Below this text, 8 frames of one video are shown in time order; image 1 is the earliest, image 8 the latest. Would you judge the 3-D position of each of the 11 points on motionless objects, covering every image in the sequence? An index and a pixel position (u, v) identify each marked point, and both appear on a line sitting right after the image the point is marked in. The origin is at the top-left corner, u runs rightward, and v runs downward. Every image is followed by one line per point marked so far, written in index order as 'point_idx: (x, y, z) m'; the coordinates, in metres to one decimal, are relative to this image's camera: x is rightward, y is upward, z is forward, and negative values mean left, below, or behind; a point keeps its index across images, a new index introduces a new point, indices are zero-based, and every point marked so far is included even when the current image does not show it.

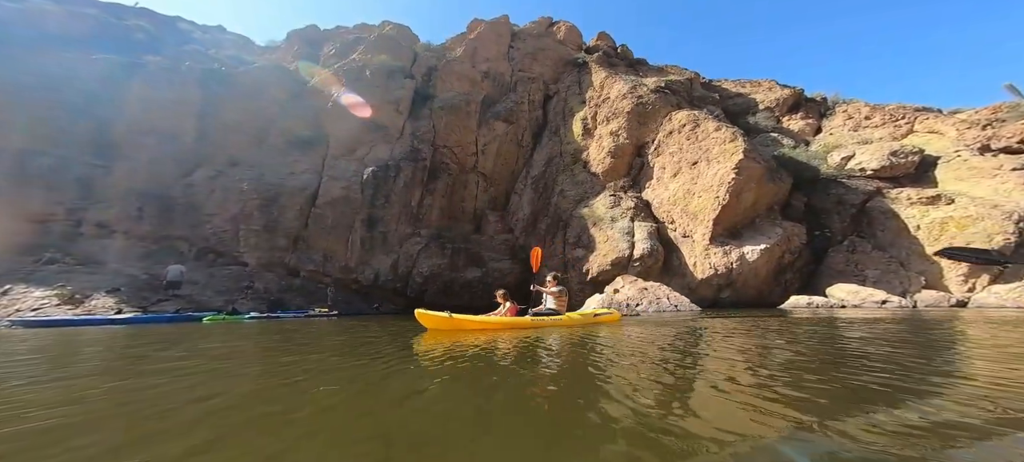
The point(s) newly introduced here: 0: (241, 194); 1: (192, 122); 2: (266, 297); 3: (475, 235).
0: (-13.7, +2.1, +19.0) m
1: (-18.1, +6.5, +20.3) m
2: (-11.1, -3.2, +16.8) m
3: (-2.0, -0.3, +22.6) m
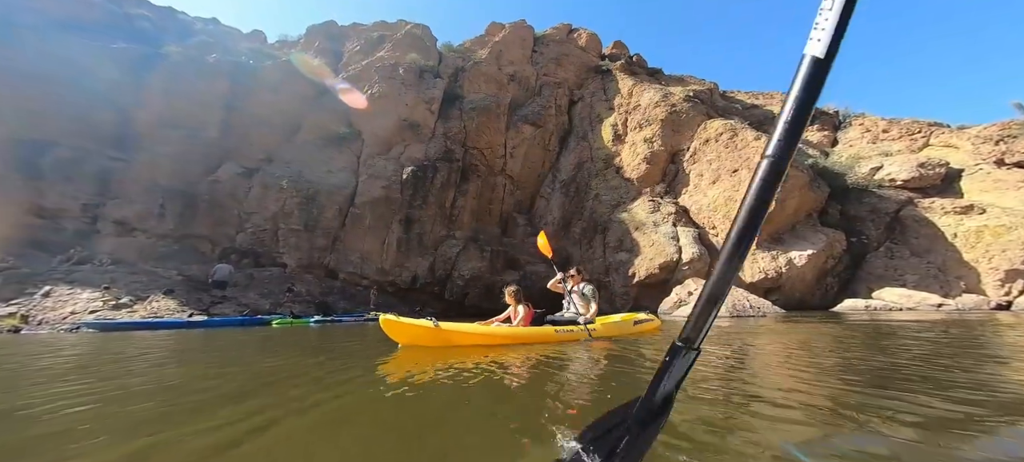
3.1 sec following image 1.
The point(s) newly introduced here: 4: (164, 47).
0: (-11.9, +2.1, +18.1) m
1: (-16.3, +6.5, +19.3) m
2: (-9.2, -3.2, +16.0) m
3: (-0.5, -0.5, +22.3) m
4: (-20.0, +10.6, +19.7) m
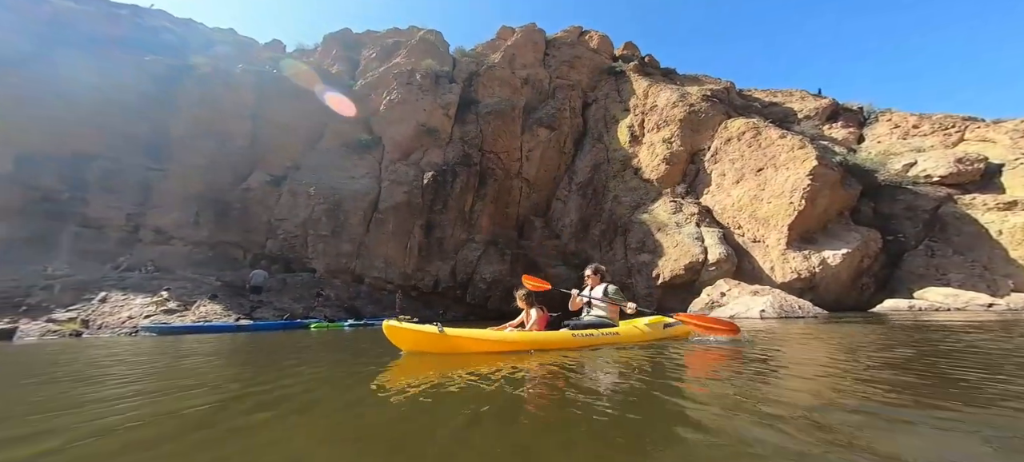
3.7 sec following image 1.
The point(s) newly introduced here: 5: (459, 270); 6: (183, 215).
0: (-10.8, +1.8, +18.6) m
1: (-15.3, +6.1, +19.9) m
2: (-8.1, -3.5, +16.3) m
3: (+0.7, -0.7, +22.5) m
4: (-19.0, +10.1, +20.4) m
5: (-3.2, -2.3, +20.2) m
6: (-16.0, +0.8, +17.0) m
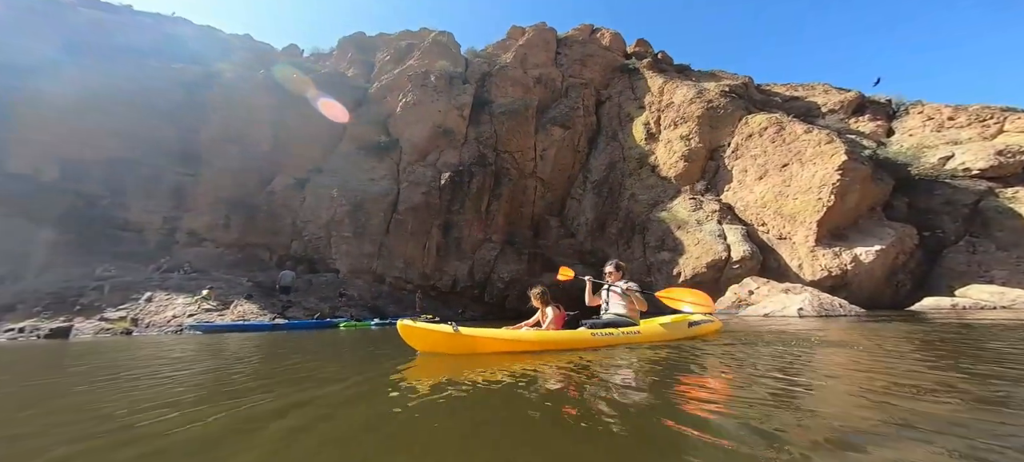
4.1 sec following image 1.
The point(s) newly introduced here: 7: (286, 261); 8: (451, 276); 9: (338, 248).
0: (-9.9, +1.7, +19.0) m
1: (-14.3, +6.0, +20.4) m
2: (-7.2, -3.5, +16.7) m
3: (+1.8, -0.6, +22.5) m
4: (-18.1, +10.0, +21.0) m
5: (-2.1, -2.3, +20.4) m
6: (-15.1, +0.6, +17.5) m
7: (-11.6, -1.6, +17.8) m
8: (-3.5, -2.6, +19.8) m
9: (-9.2, -0.9, +18.3) m
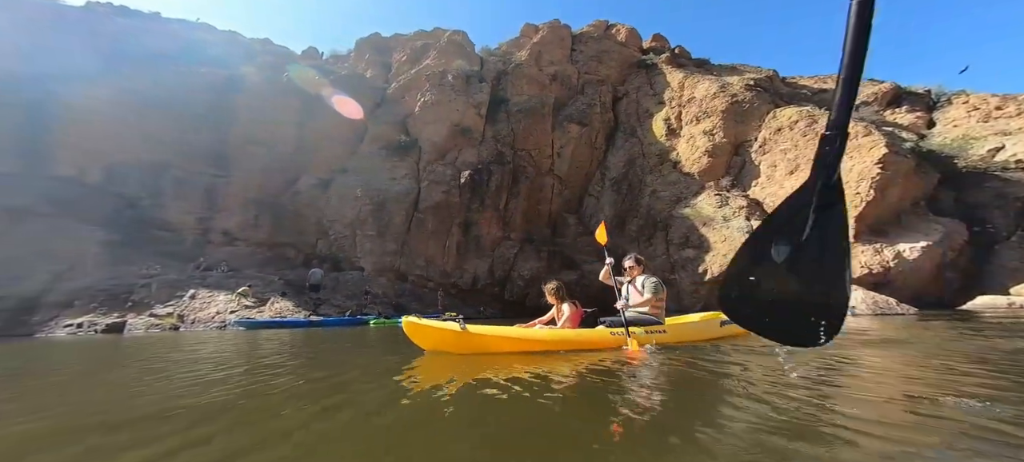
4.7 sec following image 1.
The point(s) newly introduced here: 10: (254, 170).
0: (-8.7, +1.8, +19.3) m
1: (-13.1, +6.0, +20.9) m
2: (-6.1, -3.4, +16.9) m
3: (+3.1, -0.5, +22.5) m
4: (-16.9, +10.0, +21.6) m
5: (-0.9, -2.2, +20.5) m
6: (-14.0, +0.7, +18.0) m
7: (-10.5, -1.5, +18.2) m
8: (-2.3, -2.5, +20.0) m
9: (-8.0, -0.8, +18.6) m
10: (-14.6, +3.5, +19.6) m
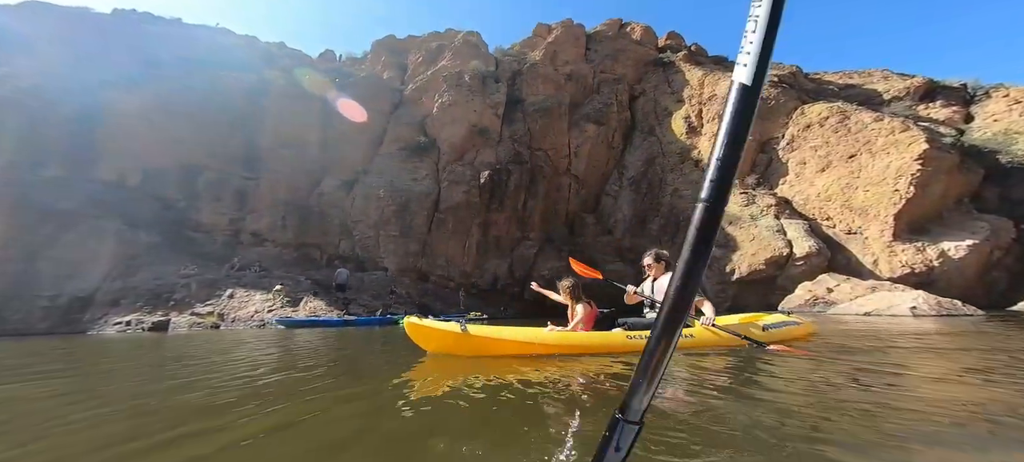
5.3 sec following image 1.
0: (-7.6, +1.7, +19.5) m
1: (-12.0, +6.0, +21.2) m
2: (-5.0, -3.5, +17.0) m
3: (+4.3, -0.5, +22.3) m
4: (-15.7, +10.0, +22.0) m
5: (+0.2, -2.2, +20.4) m
6: (-12.9, +0.6, +18.3) m
7: (-9.4, -1.5, +18.4) m
8: (-1.2, -2.5, +20.0) m
9: (-6.9, -0.8, +18.7) m
10: (-13.5, +3.4, +19.9) m
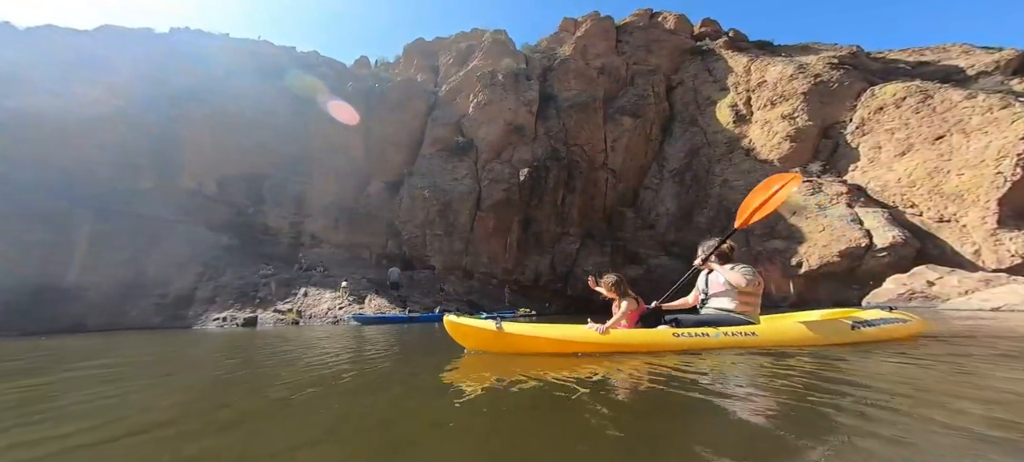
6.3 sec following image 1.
0: (-5.1, +1.8, +19.7) m
1: (-9.5, +6.0, +21.7) m
2: (-2.6, -3.4, +17.1) m
3: (+7.0, -0.2, +21.8) m
4: (-13.3, +9.9, +22.7) m
5: (+2.8, -2.0, +20.2) m
6: (-10.5, +0.6, +18.9) m
7: (-7.0, -1.5, +18.7) m
8: (+1.4, -2.3, +19.8) m
9: (-4.5, -0.8, +18.9) m
10: (-11.0, +3.3, +20.5) m
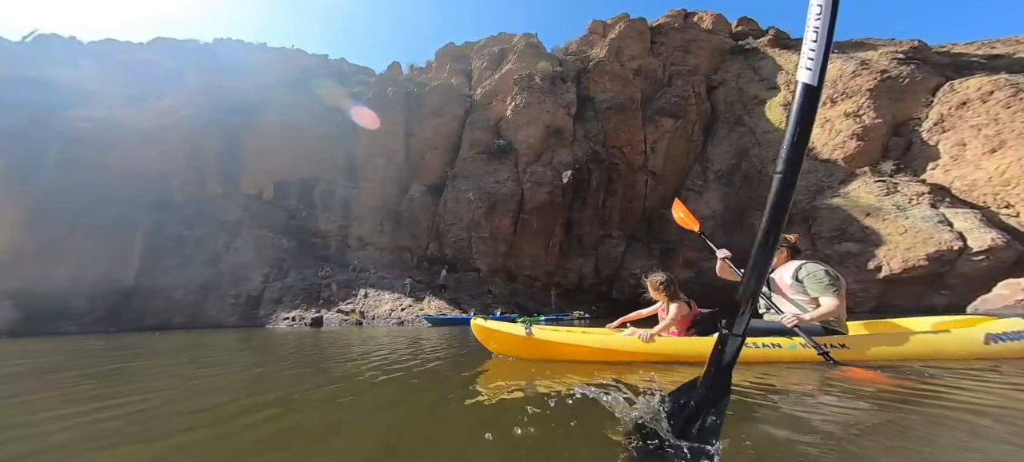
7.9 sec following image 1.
0: (-2.4, +1.7, +19.8) m
1: (-6.7, +5.9, +22.0) m
2: (0.0, -3.4, +17.0) m
3: (+9.8, -0.4, +21.3) m
4: (-10.4, +9.7, +23.3) m
5: (+5.5, -2.1, +19.9) m
6: (-7.8, +0.5, +19.2) m
7: (-4.3, -1.6, +18.9) m
8: (+4.1, -2.4, +19.5) m
9: (-1.8, -0.9, +19.0) m
10: (-8.3, +3.3, +21.0) m
